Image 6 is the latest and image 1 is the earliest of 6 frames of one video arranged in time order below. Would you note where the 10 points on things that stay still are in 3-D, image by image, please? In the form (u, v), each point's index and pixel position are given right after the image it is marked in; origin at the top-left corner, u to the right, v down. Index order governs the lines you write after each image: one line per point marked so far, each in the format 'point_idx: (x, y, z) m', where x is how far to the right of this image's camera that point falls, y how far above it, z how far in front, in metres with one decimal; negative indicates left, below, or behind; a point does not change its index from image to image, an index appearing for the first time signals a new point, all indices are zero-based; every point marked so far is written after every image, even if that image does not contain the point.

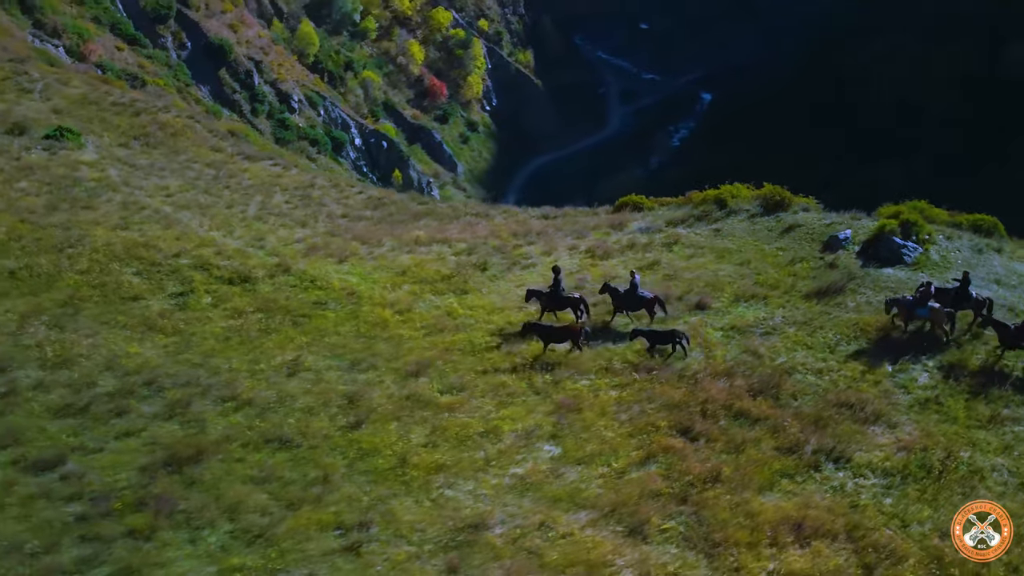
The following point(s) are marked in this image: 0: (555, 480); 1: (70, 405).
0: (+0.8, -3.2, +14.8) m
1: (-8.6, -2.3, +16.8) m
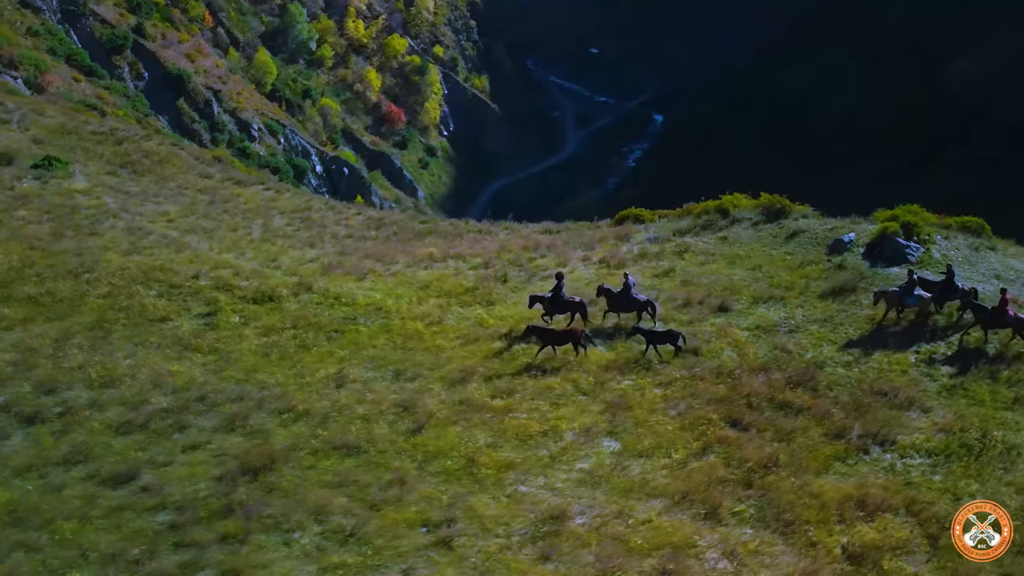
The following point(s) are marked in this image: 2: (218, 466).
0: (+2.0, -3.3, +15.4) m
1: (-7.5, -2.6, +17.0) m
2: (-5.2, -3.2, +15.5) m
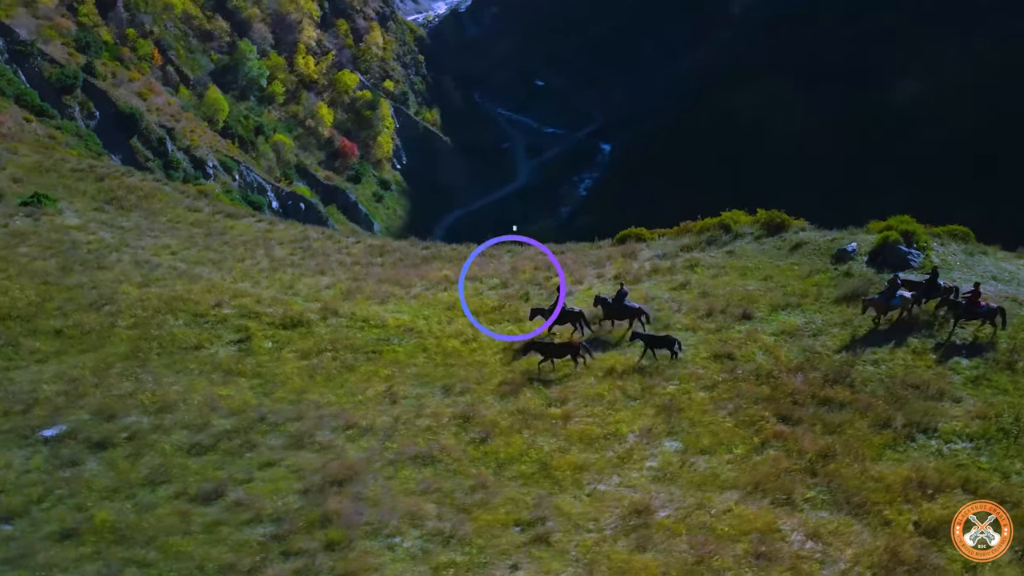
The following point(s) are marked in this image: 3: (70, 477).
0: (+3.3, -3.3, +16.2) m
1: (-6.2, -3.1, +17.2) m
2: (-3.8, -3.5, +15.9) m
3: (-7.9, -3.4, +15.5) m
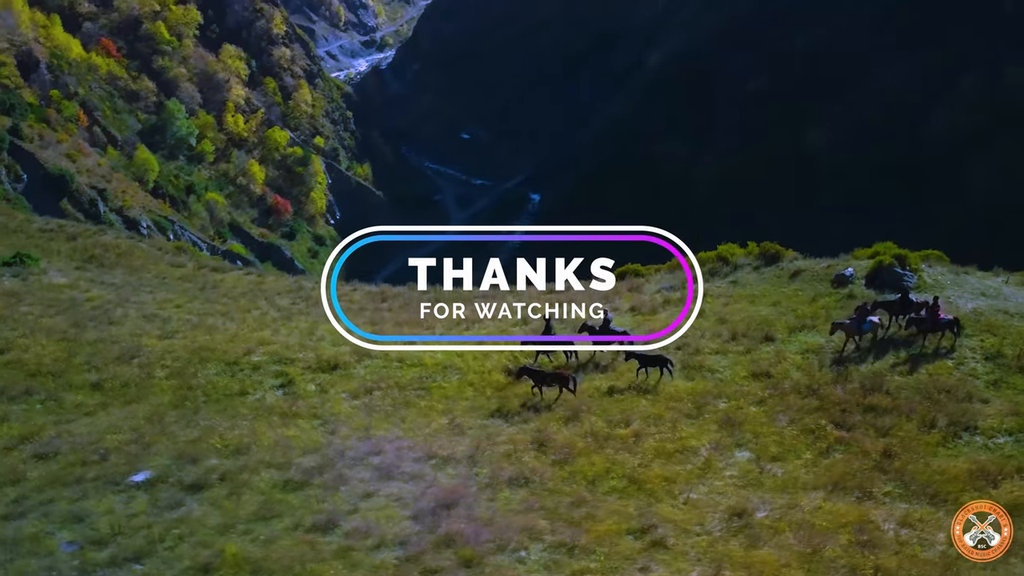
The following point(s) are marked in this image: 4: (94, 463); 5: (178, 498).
0: (+5.1, -3.7, +17.4) m
1: (-4.5, -3.9, +17.5) m
2: (-2.0, -4.1, +16.3) m
3: (-6.0, -4.2, +15.7) m
4: (-8.7, -3.7, +18.2) m
5: (-6.3, -4.0, +16.4) m
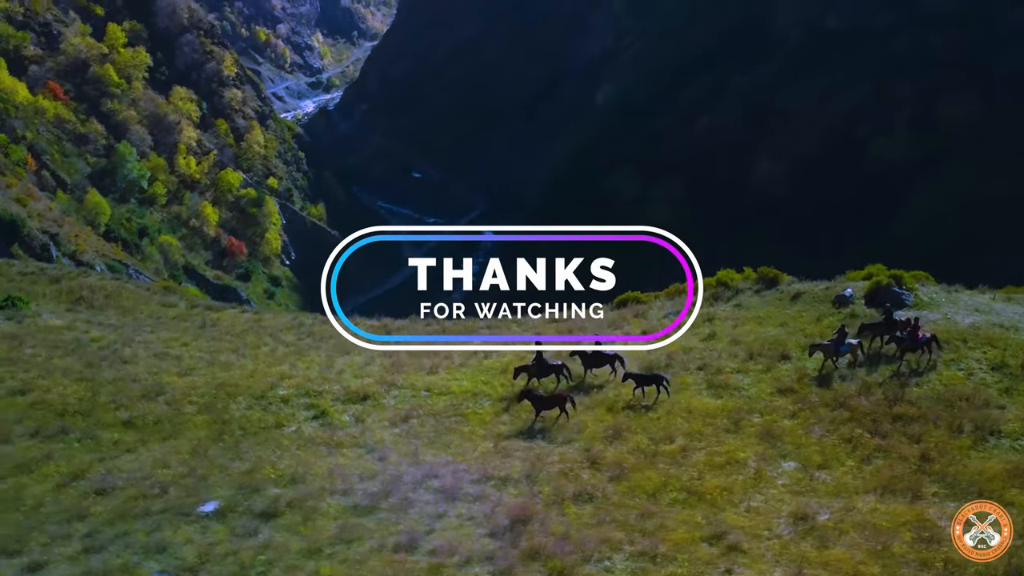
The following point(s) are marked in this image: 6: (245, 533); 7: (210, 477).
0: (+6.4, -4.0, +18.2) m
1: (-3.1, -4.4, +17.7) m
2: (-0.6, -4.6, +16.8) m
3: (-4.5, -4.7, +15.8) m
4: (-7.5, -4.4, +18.2) m
5: (-4.9, -4.6, +16.6) m
6: (-5.0, -4.6, +16.3) m
7: (-6.8, -4.2, +19.4) m
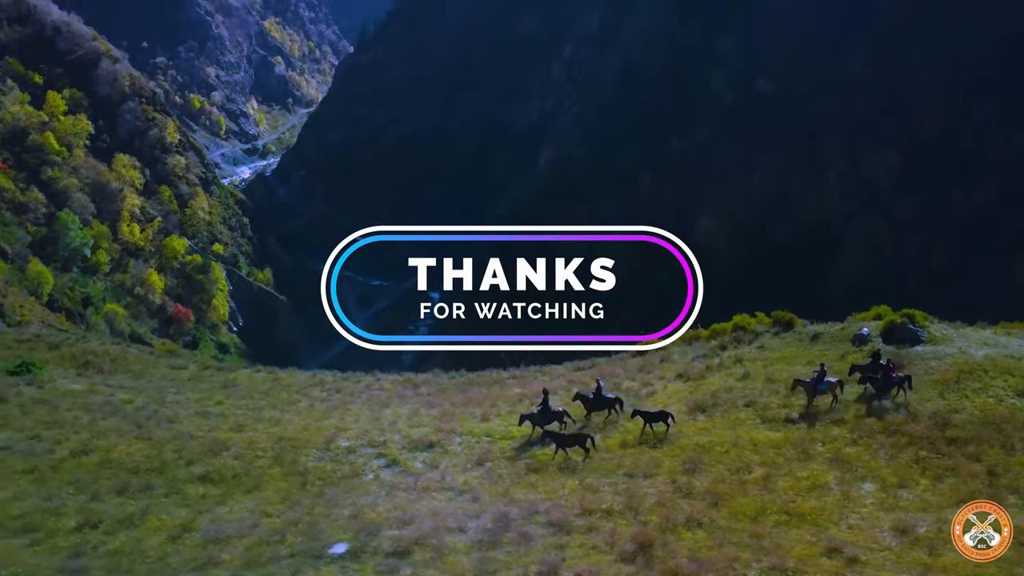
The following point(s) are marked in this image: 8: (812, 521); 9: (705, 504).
0: (+8.8, -4.8, +19.7) m
1: (-0.6, -5.3, +18.4) m
2: (+2.0, -5.4, +17.6) m
3: (-1.9, -5.5, +16.3) m
4: (-5.0, -5.4, +18.5) m
5: (-2.3, -5.4, +17.1) m
6: (-2.4, -5.5, +16.8) m
7: (-4.4, -5.3, +19.7) m
8: (+6.5, -5.0, +18.7) m
9: (+4.4, -5.0, +19.9) m
